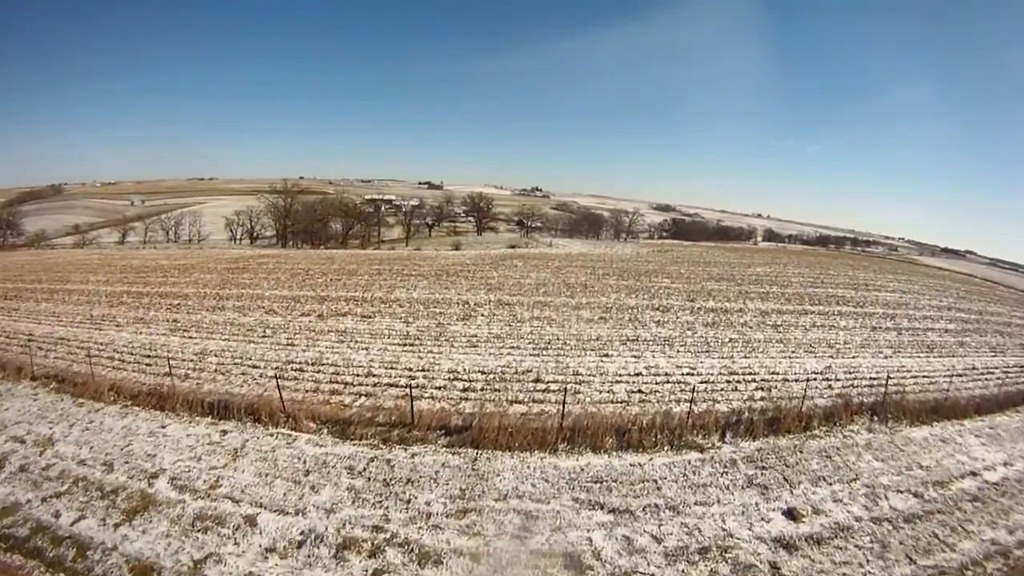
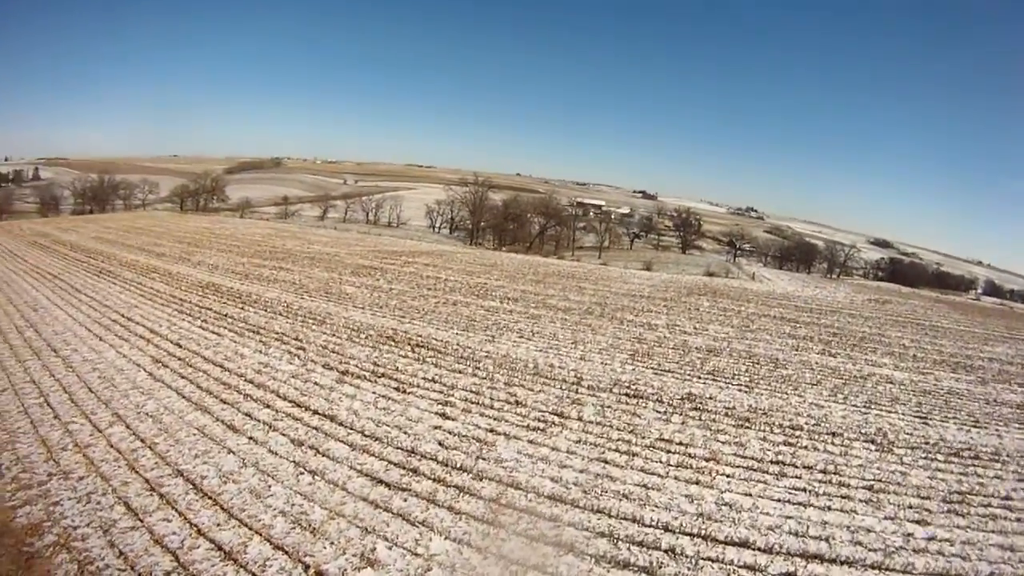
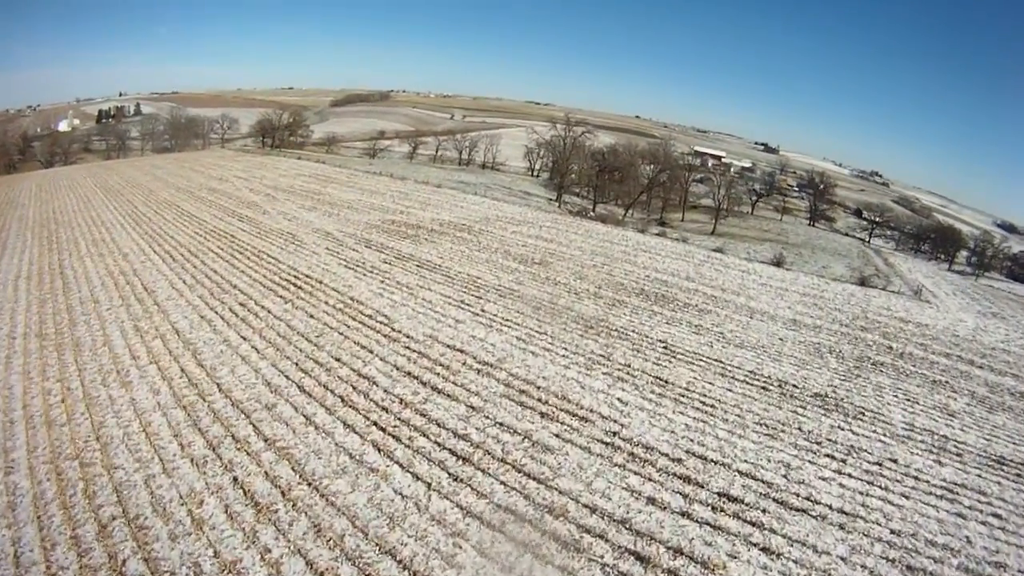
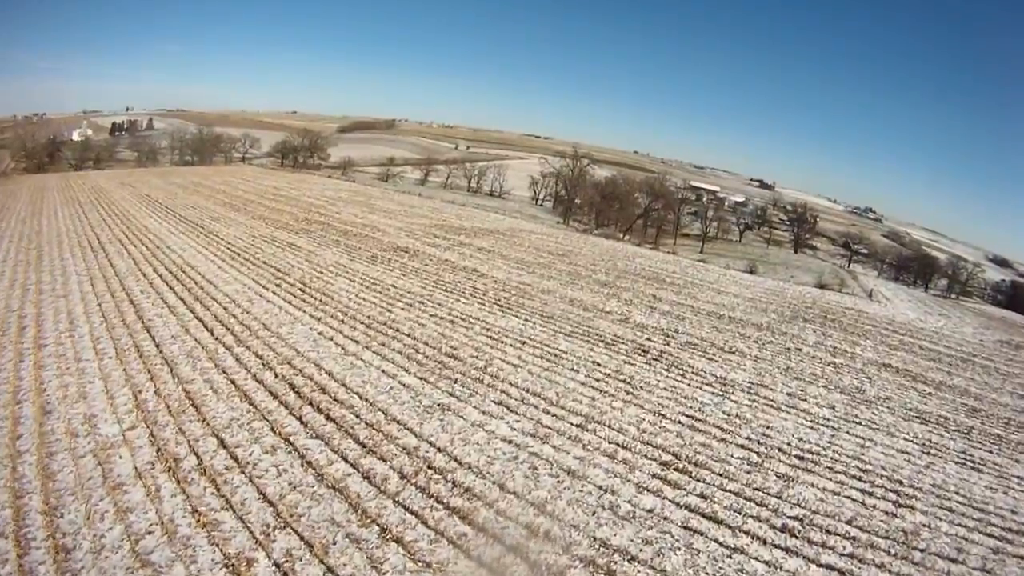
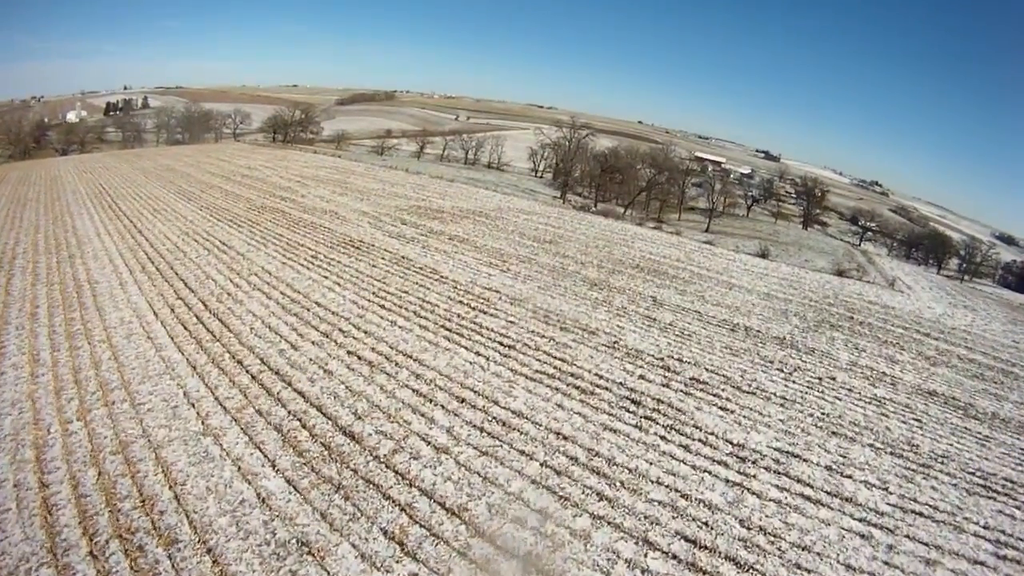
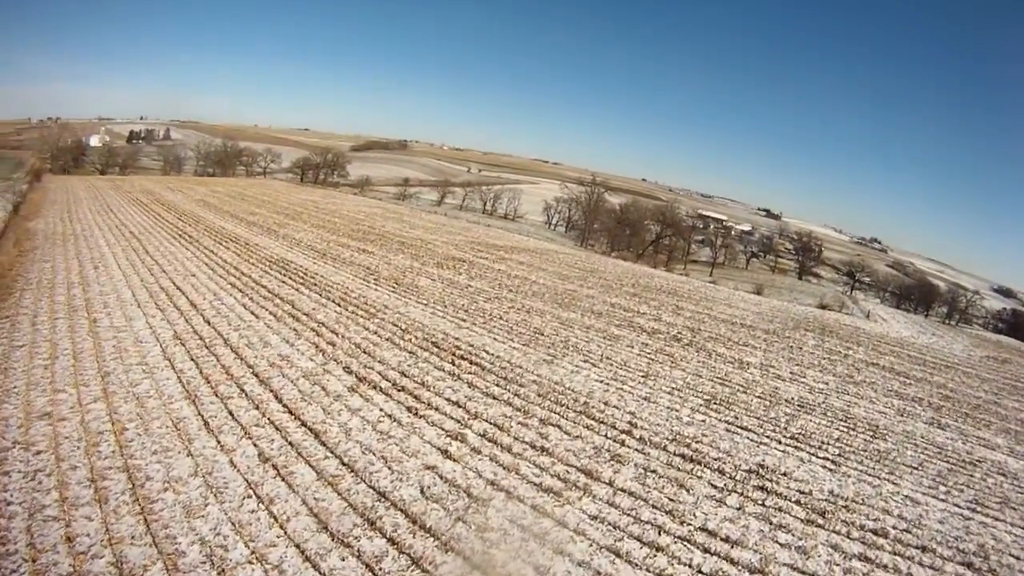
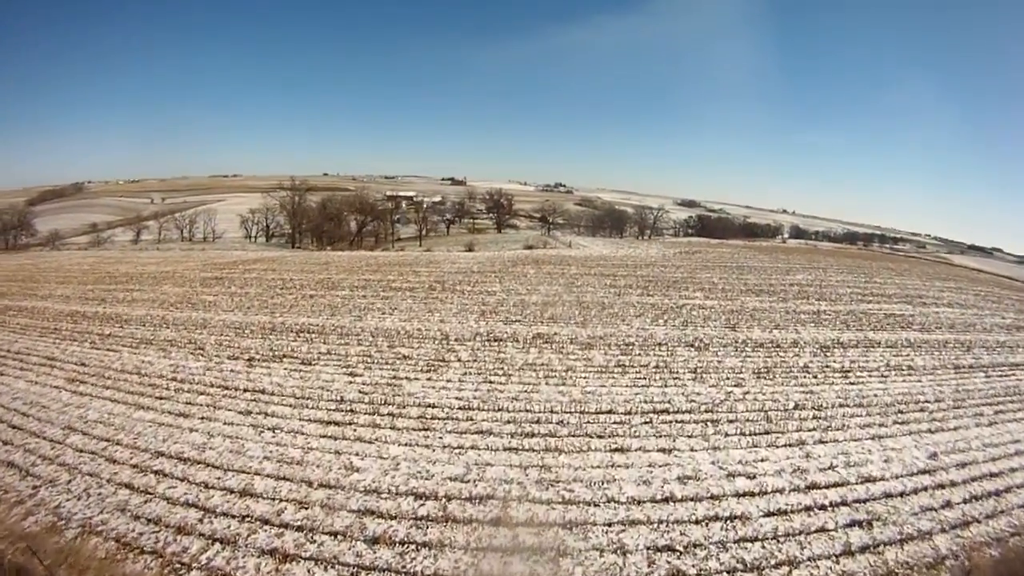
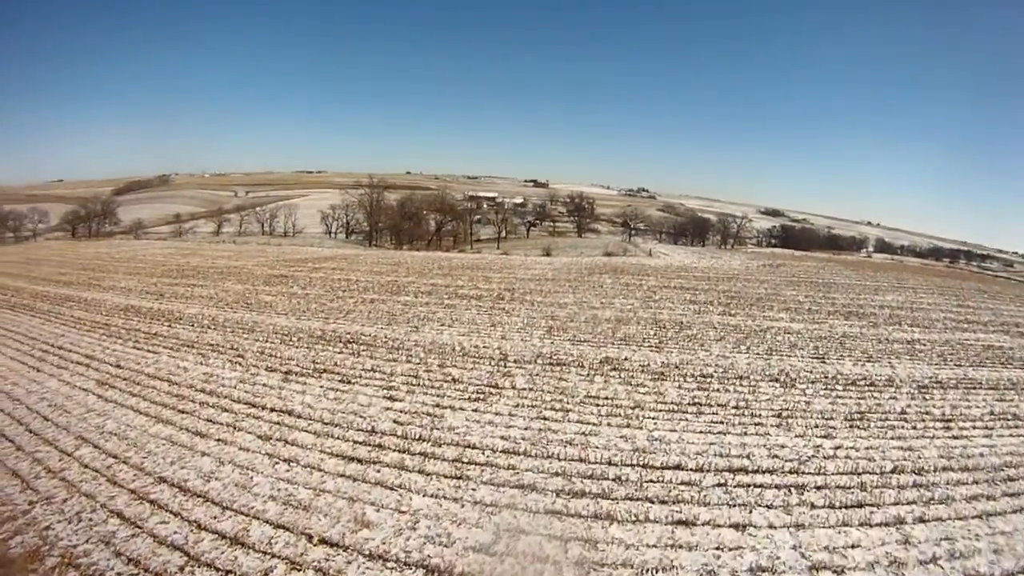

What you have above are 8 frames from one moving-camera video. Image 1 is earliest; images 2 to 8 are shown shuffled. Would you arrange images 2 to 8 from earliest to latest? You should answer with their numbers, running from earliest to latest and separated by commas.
7, 8, 2, 6, 4, 5, 3
